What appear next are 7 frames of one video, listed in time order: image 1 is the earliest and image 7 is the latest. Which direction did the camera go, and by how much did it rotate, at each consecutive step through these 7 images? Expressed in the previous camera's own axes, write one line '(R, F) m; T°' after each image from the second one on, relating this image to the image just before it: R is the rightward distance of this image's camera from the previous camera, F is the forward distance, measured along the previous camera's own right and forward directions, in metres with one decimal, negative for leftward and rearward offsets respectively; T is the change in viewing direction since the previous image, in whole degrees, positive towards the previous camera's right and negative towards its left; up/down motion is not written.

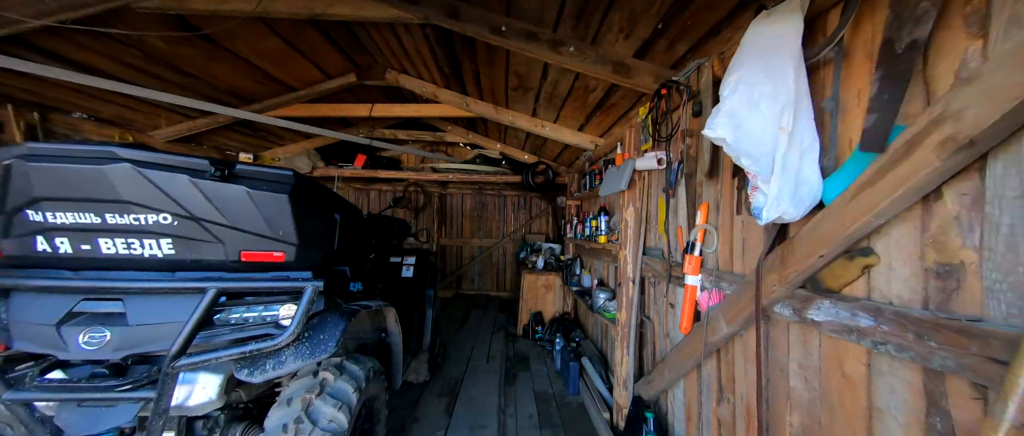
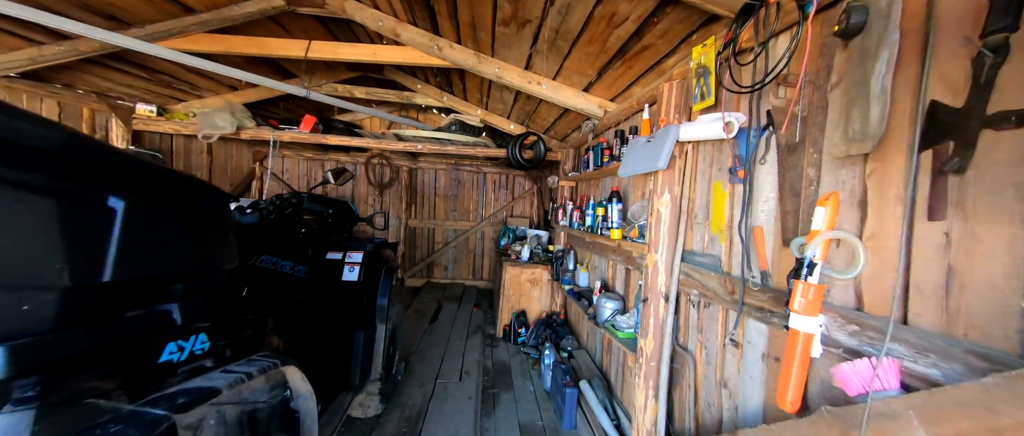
(0.0, +0.7) m; +4°
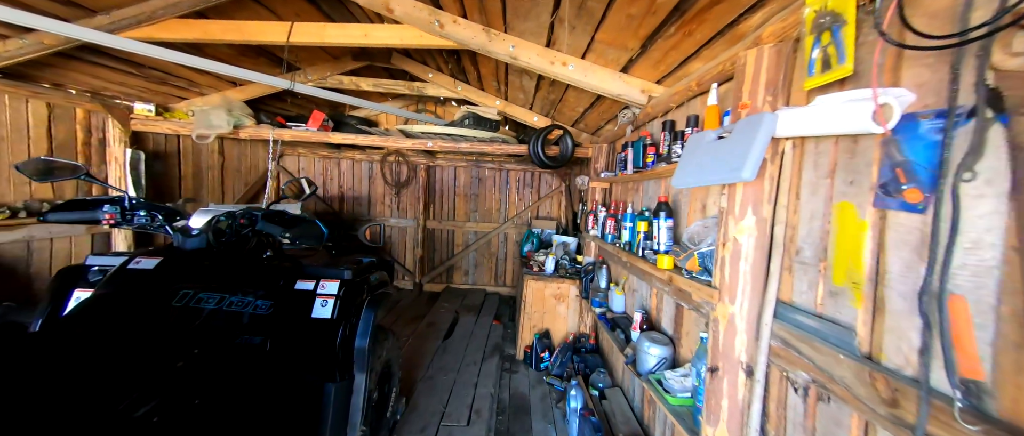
(+0.1, +0.5) m; -5°
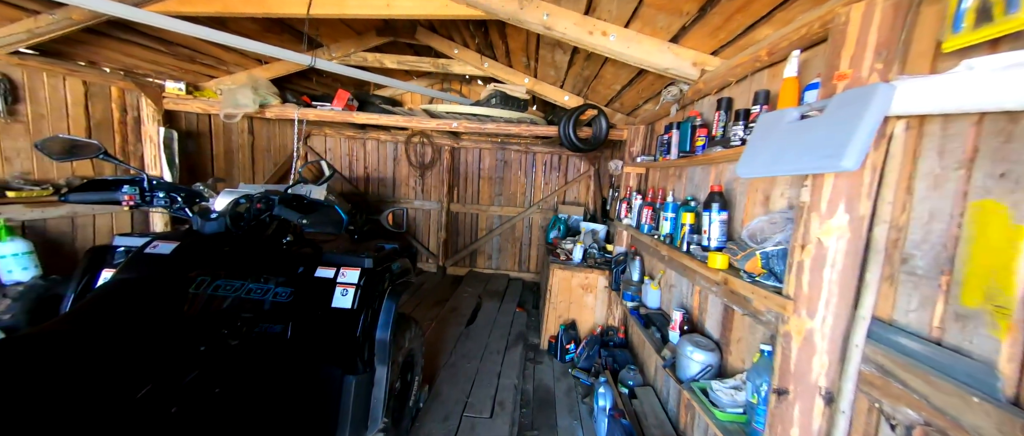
(0.0, +0.1) m; -4°
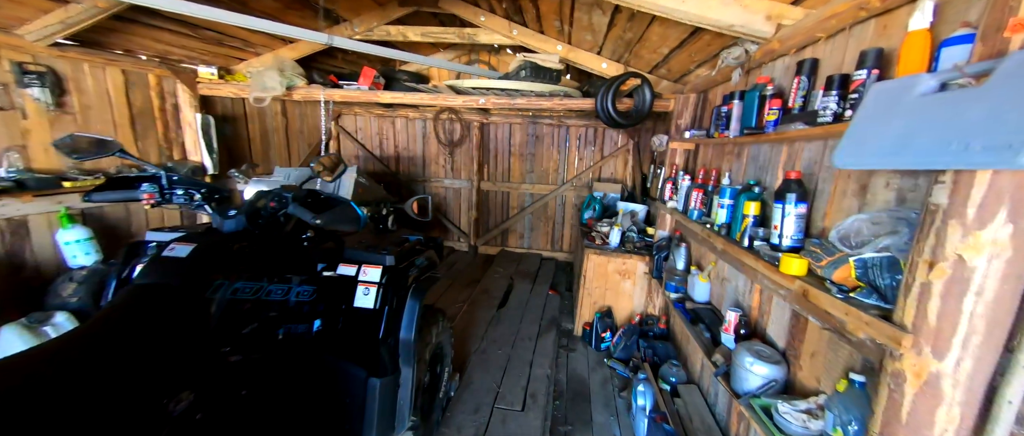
(0.0, +0.2) m; -5°
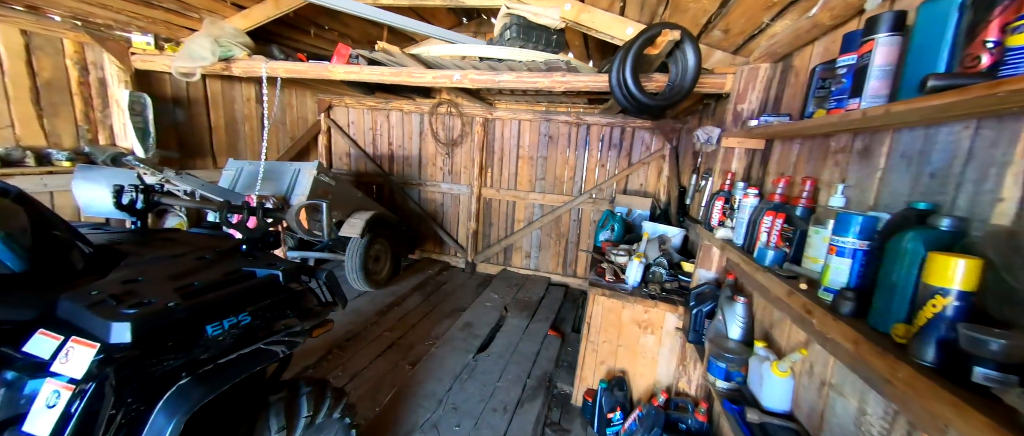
(+0.3, +0.8) m; -5°
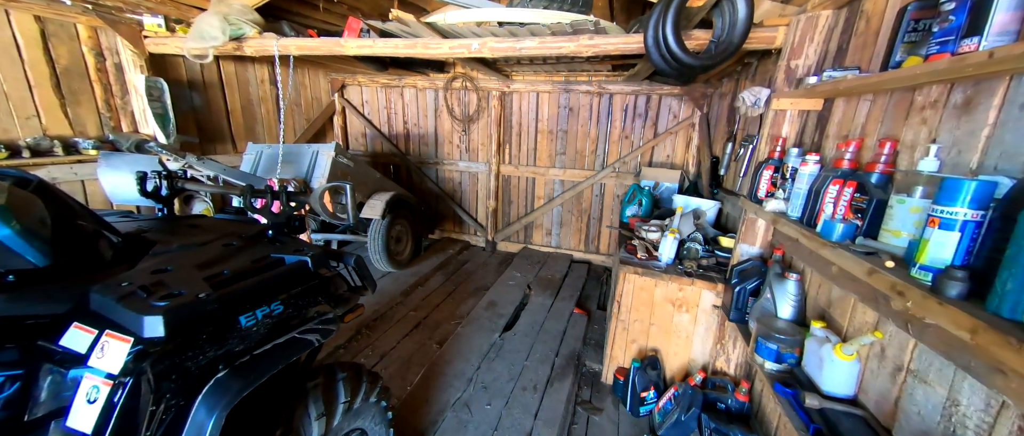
(-0.1, +0.1) m; -3°
